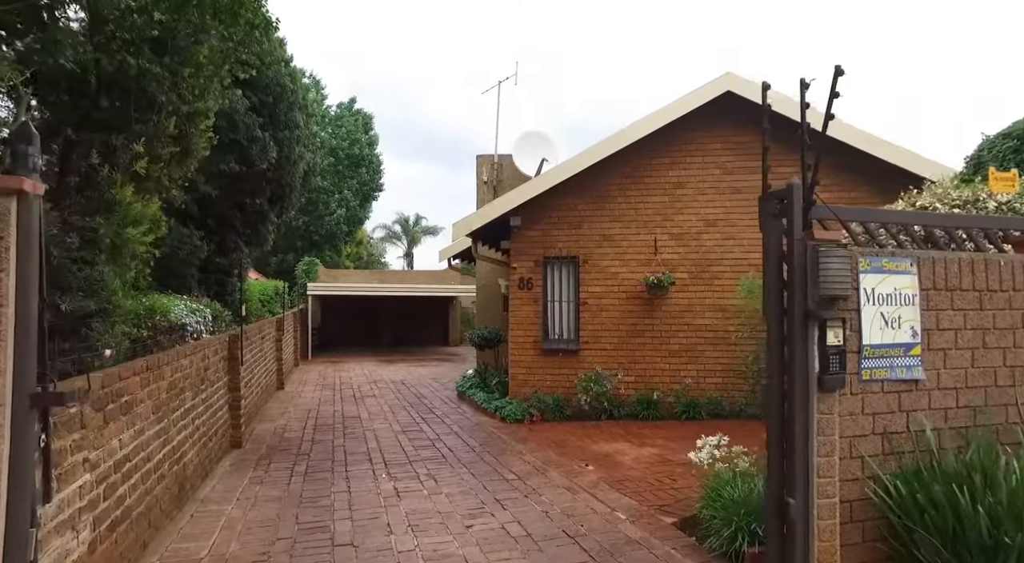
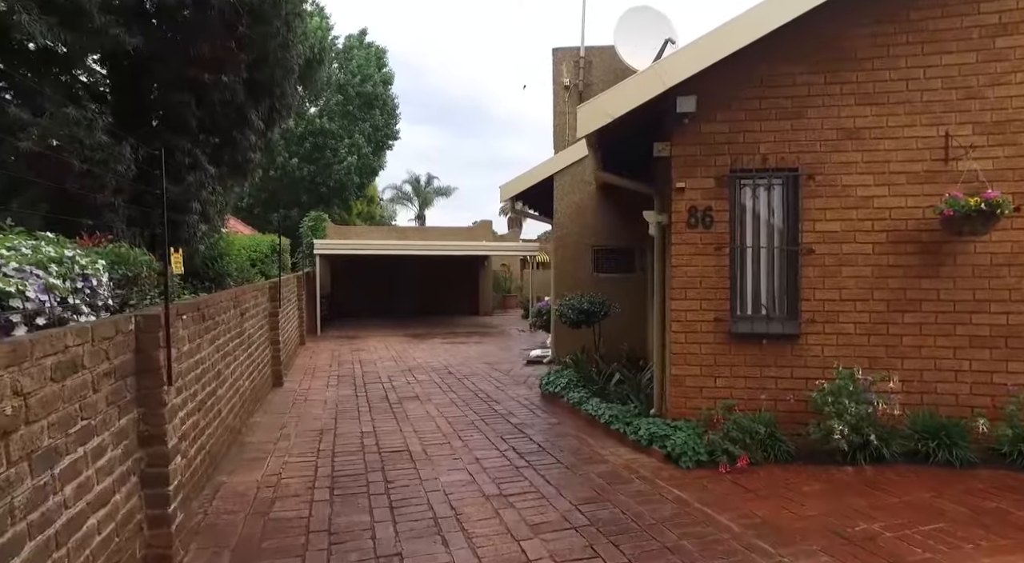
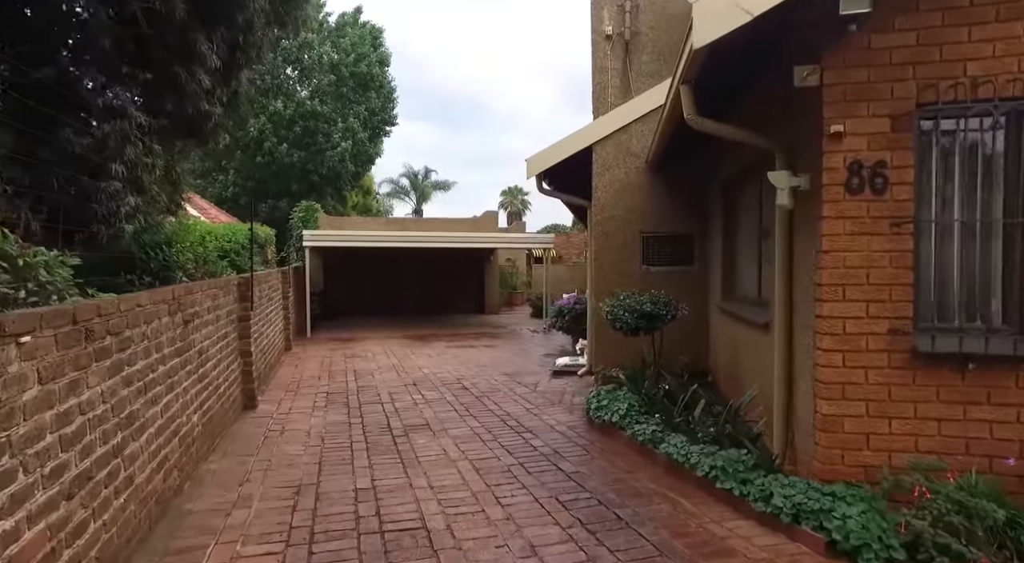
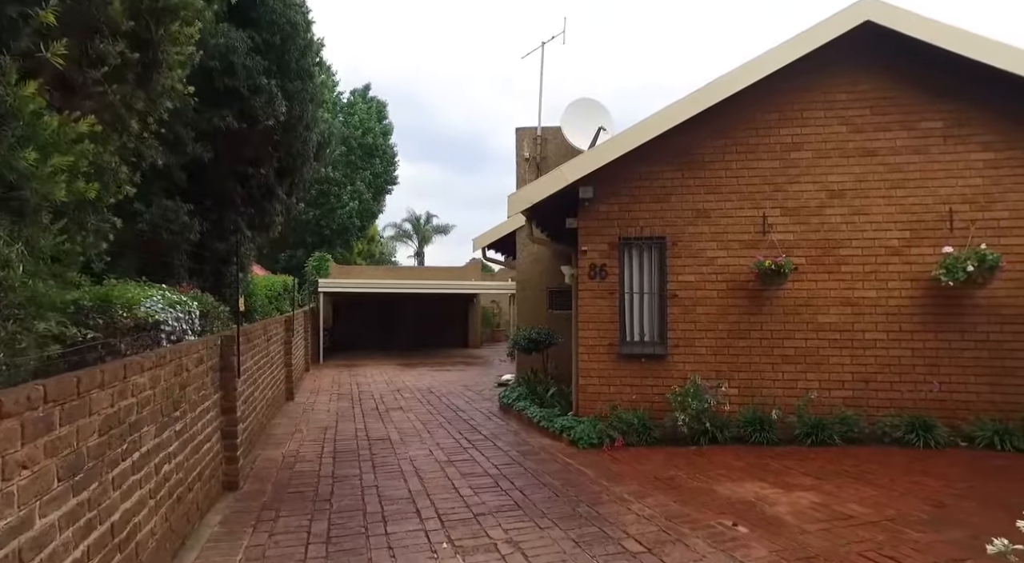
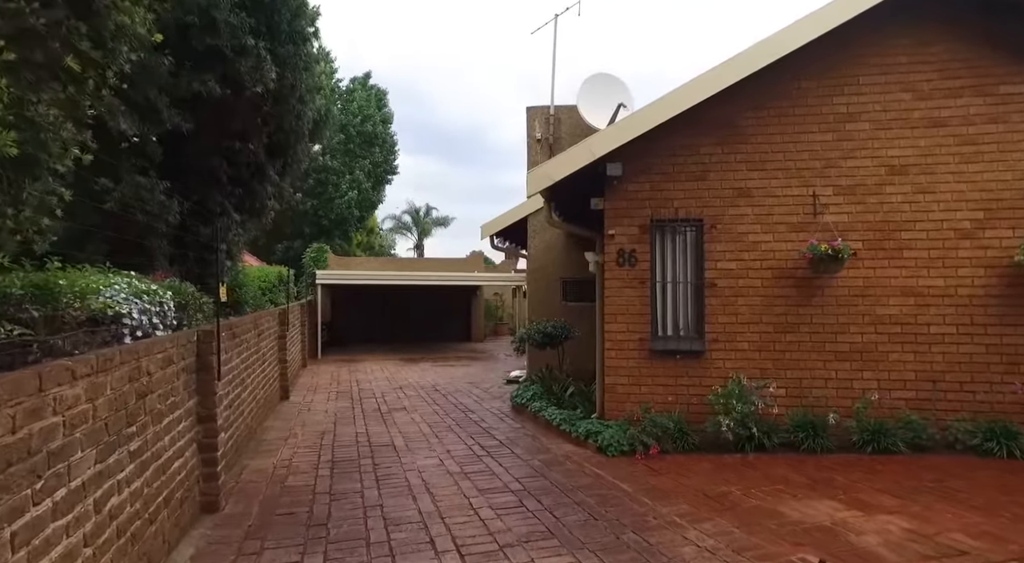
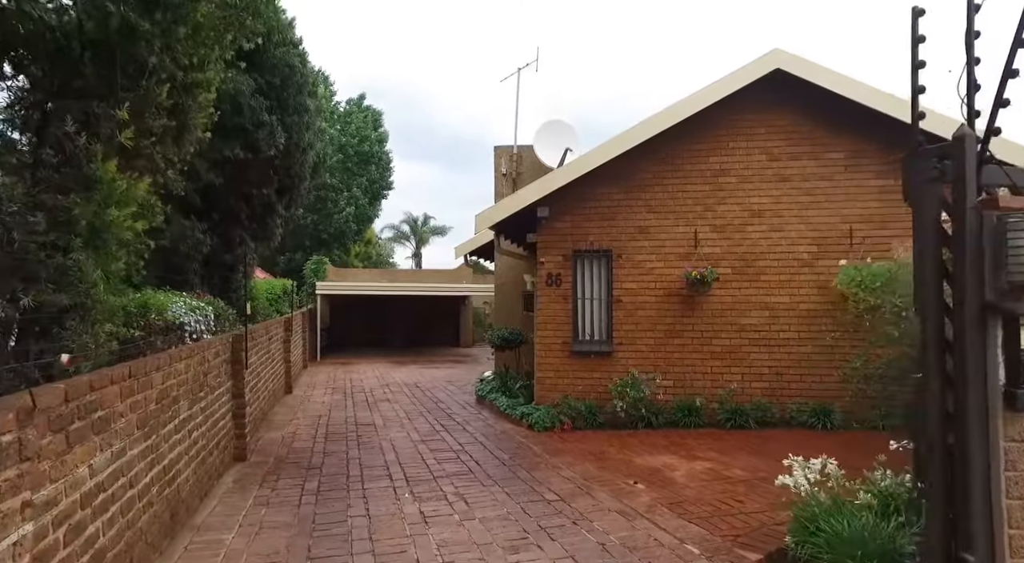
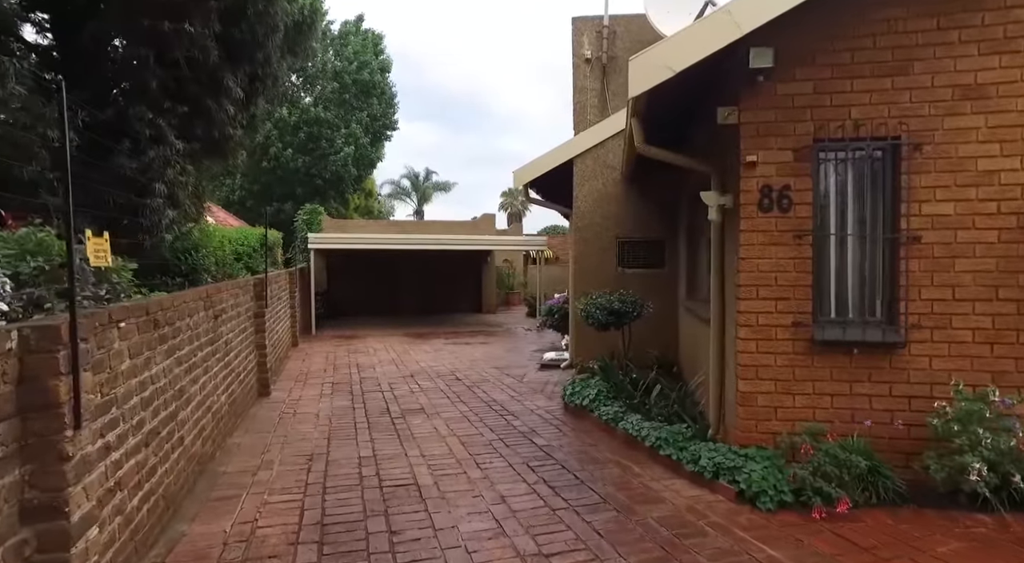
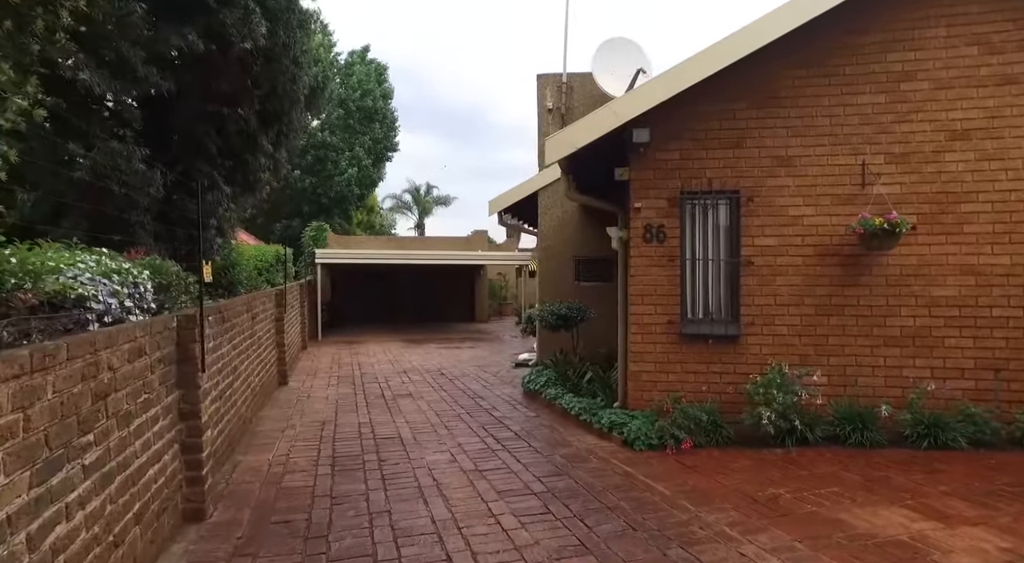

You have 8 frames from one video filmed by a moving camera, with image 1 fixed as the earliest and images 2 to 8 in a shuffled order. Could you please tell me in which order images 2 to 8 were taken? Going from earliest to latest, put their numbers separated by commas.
6, 4, 5, 8, 2, 7, 3
